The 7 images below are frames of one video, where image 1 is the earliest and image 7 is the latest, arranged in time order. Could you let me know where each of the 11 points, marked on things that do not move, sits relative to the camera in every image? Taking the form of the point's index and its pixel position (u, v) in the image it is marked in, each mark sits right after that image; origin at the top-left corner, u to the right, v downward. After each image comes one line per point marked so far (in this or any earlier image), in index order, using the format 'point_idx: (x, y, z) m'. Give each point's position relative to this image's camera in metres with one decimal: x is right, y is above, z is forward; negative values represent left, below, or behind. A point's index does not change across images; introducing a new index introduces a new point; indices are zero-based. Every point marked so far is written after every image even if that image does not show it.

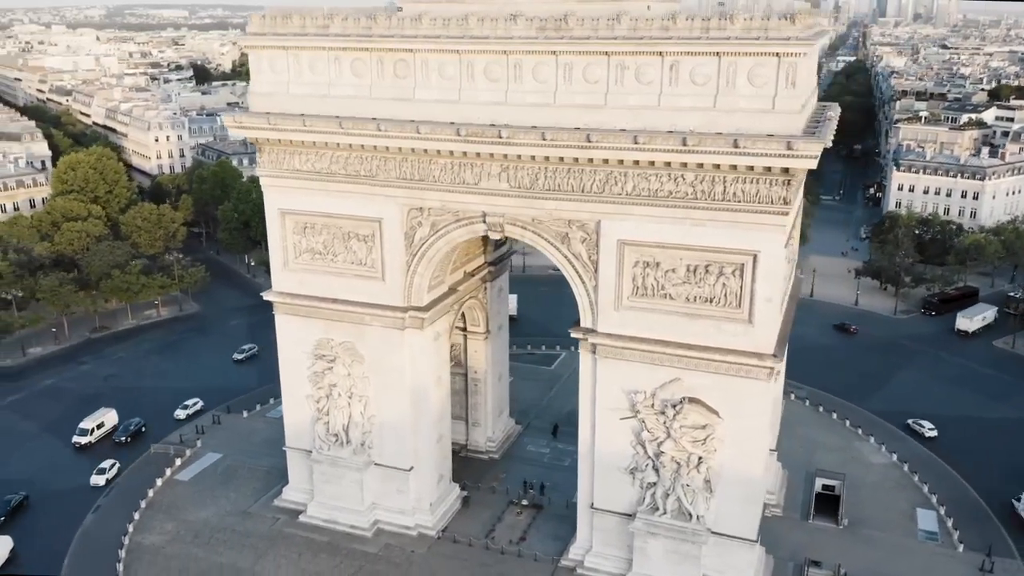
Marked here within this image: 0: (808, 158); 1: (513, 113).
0: (+5.8, +2.6, +16.4) m
1: (0.0, +4.0, +19.0) m
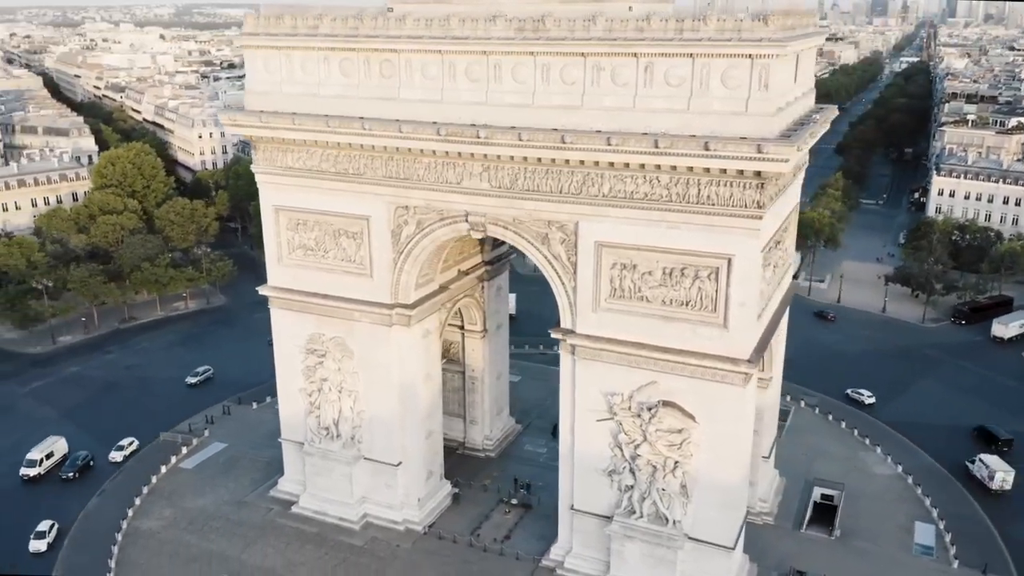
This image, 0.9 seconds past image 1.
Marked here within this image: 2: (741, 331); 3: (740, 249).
0: (+5.2, +2.5, +16.2) m
1: (-0.5, +4.0, +19.0) m
2: (+5.0, -0.9, +18.0) m
3: (+4.8, +0.8, +17.5) m
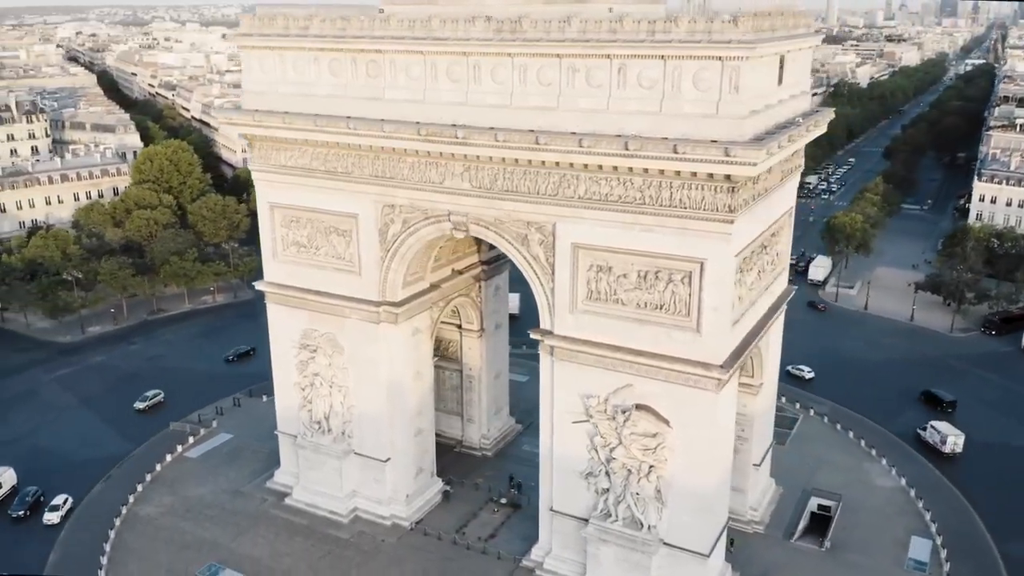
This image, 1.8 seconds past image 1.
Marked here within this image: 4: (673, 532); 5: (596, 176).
0: (+4.5, +2.4, +16.0) m
1: (-0.9, +4.1, +19.2) m
2: (+4.4, -1.0, +17.8) m
3: (+4.2, +0.7, +17.4) m
4: (+3.8, -5.8, +19.7) m
5: (+1.9, +2.5, +18.1) m
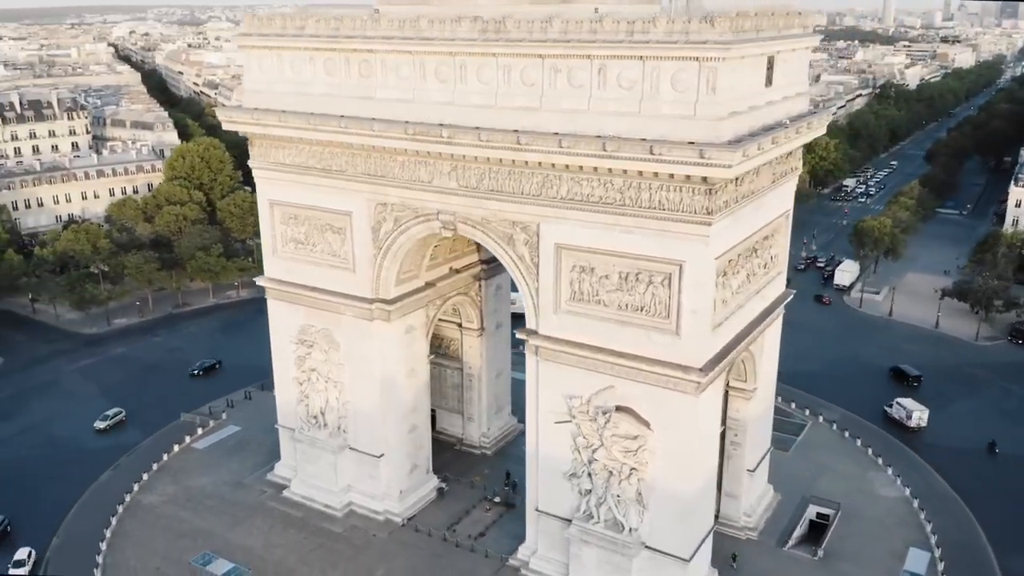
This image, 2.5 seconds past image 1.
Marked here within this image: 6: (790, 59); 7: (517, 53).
0: (+4.0, +2.3, +15.8) m
1: (-1.3, +4.1, +19.3) m
2: (+3.9, -1.1, +17.7) m
3: (+3.7, +0.7, +17.2) m
4: (+3.4, -5.9, +19.6) m
5: (+1.4, +2.4, +18.1) m
6: (+6.7, +5.5, +19.8) m
7: (+0.1, +5.2, +18.2) m
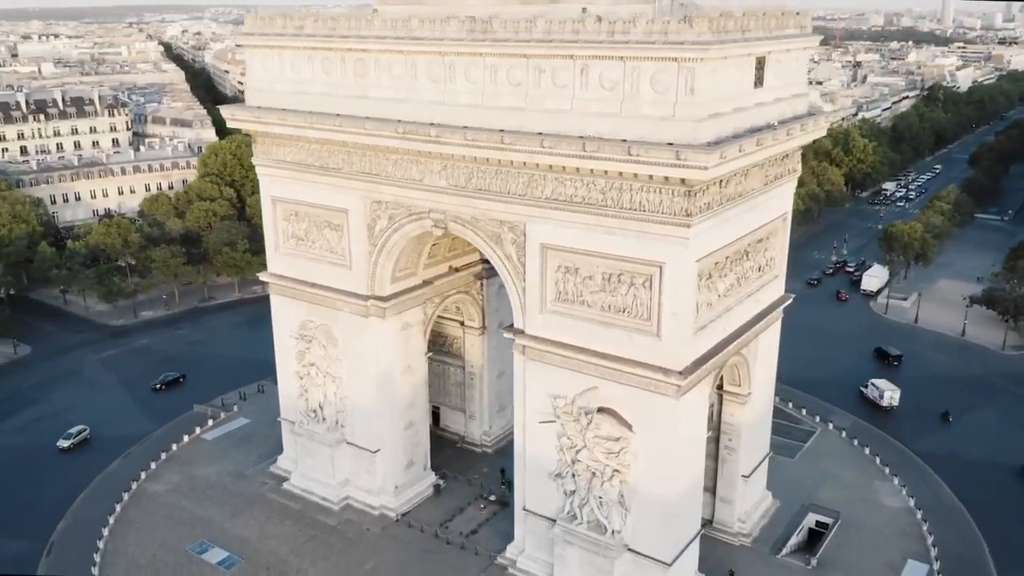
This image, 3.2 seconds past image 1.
0: (+3.5, +2.3, +15.7) m
1: (-1.5, +4.1, +19.4) m
2: (+3.4, -1.1, +17.6) m
3: (+3.3, +0.6, +17.1) m
4: (+2.9, -5.9, +19.5) m
5: (+1.1, +2.4, +18.1) m
6: (+6.4, +5.4, +19.5) m
7: (-0.2, +5.2, +18.2) m
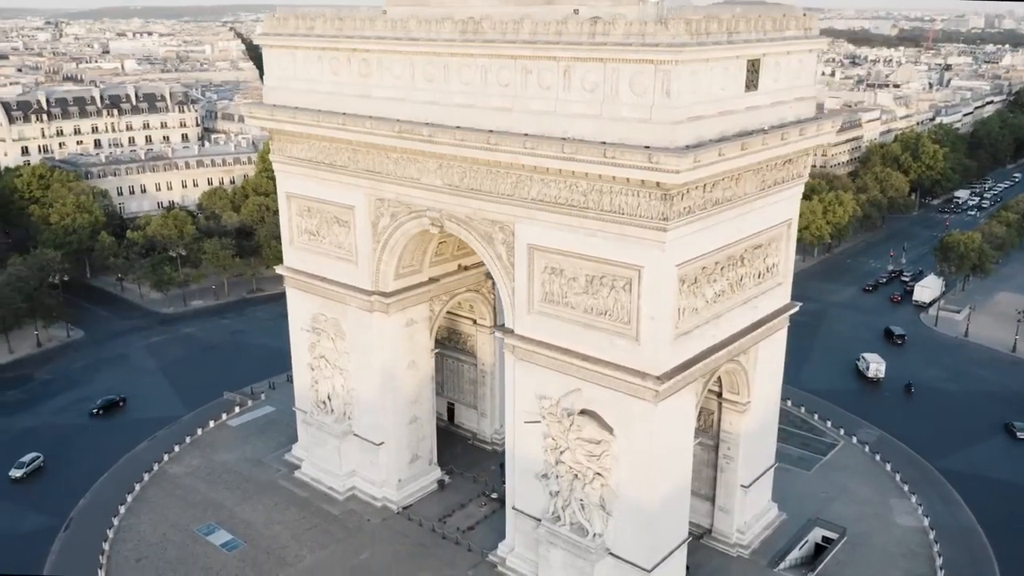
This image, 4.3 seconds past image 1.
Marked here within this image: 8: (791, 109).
0: (+3.0, +2.2, +15.6) m
1: (-1.7, +4.2, +19.7) m
2: (+3.0, -1.2, +17.4) m
3: (+2.8, +0.6, +17.0) m
4: (+2.5, -6.0, +19.4) m
5: (+0.8, +2.4, +18.2) m
6: (+6.3, +5.2, +19.1) m
7: (-0.4, +5.2, +18.4) m
8: (+6.7, +4.3, +19.6) m
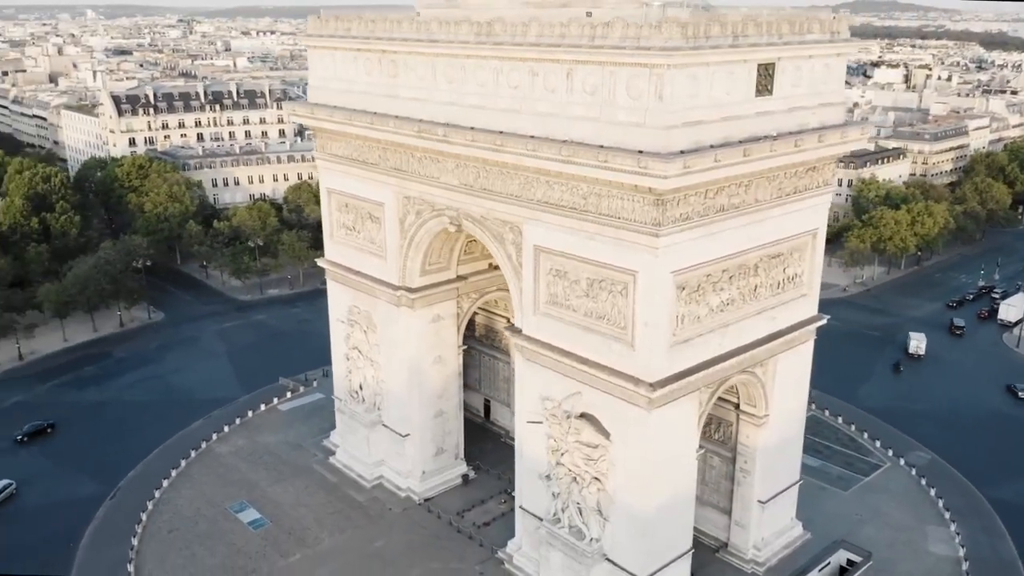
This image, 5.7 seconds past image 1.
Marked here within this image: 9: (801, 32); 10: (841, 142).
0: (+2.7, +2.1, +15.4) m
1: (-1.3, +4.2, +20.0) m
2: (+2.8, -1.3, +17.2) m
3: (+2.7, +0.4, +16.8) m
4: (+2.4, -6.1, +19.2) m
5: (+0.8, +2.4, +18.2) m
6: (+6.5, +5.0, +18.5) m
7: (-0.2, +5.2, +18.6) m
8: (+6.9, +4.0, +19.0) m
9: (+6.4, +5.7, +18.3) m
10: (+7.6, +3.4, +19.2) m
